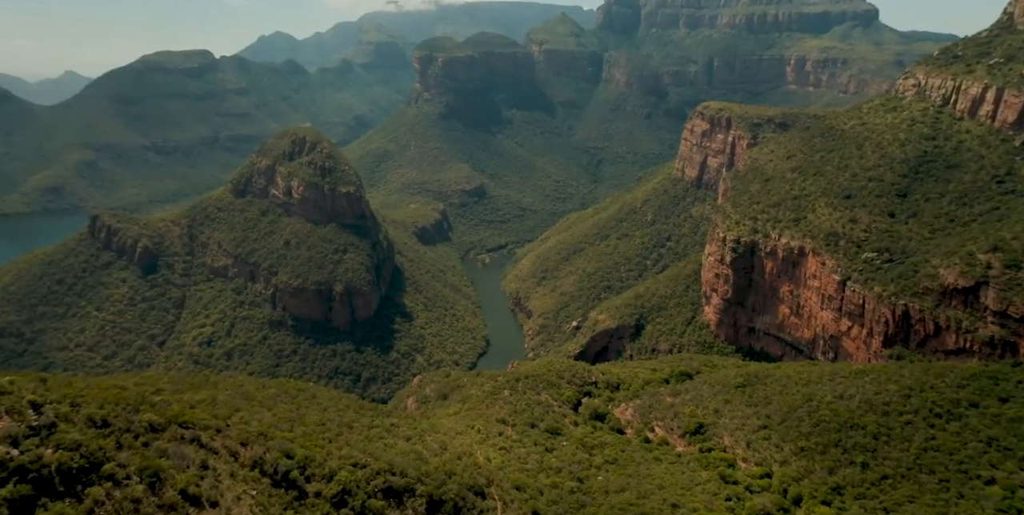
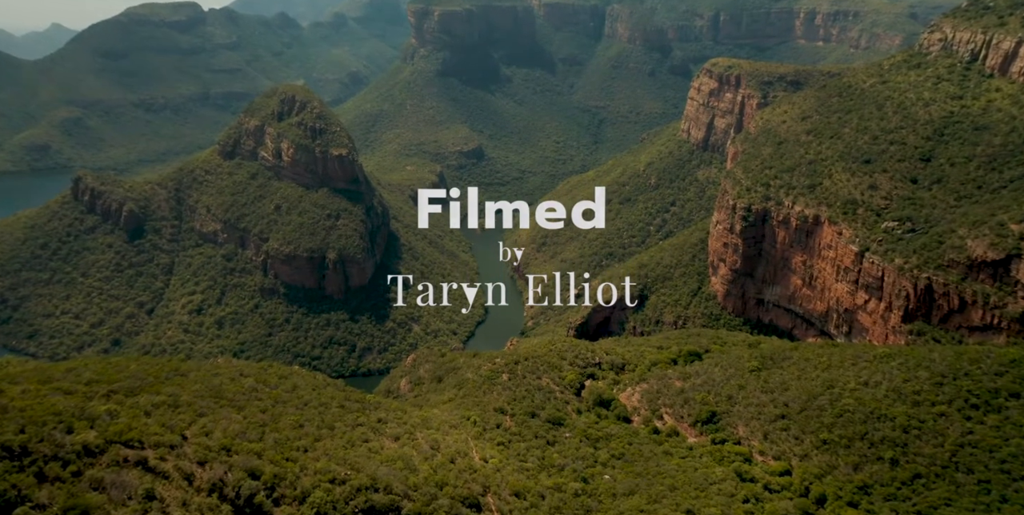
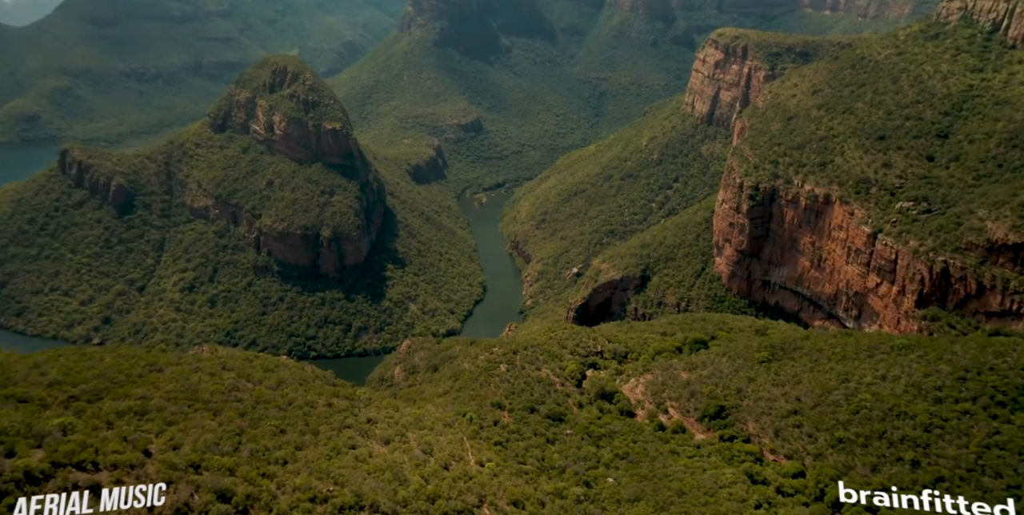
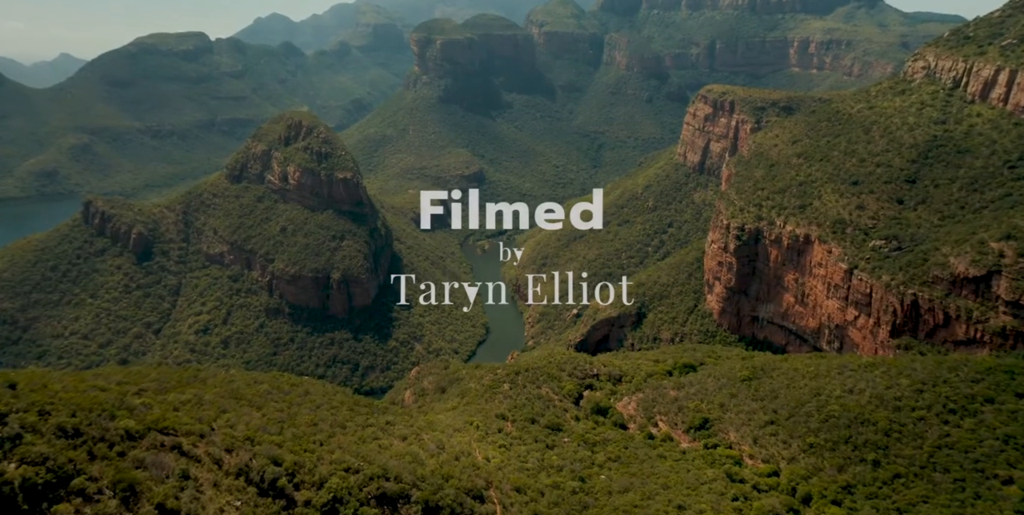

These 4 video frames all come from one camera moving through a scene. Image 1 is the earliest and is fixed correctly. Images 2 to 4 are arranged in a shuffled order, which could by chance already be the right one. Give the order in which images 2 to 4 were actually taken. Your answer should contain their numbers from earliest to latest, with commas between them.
4, 2, 3
